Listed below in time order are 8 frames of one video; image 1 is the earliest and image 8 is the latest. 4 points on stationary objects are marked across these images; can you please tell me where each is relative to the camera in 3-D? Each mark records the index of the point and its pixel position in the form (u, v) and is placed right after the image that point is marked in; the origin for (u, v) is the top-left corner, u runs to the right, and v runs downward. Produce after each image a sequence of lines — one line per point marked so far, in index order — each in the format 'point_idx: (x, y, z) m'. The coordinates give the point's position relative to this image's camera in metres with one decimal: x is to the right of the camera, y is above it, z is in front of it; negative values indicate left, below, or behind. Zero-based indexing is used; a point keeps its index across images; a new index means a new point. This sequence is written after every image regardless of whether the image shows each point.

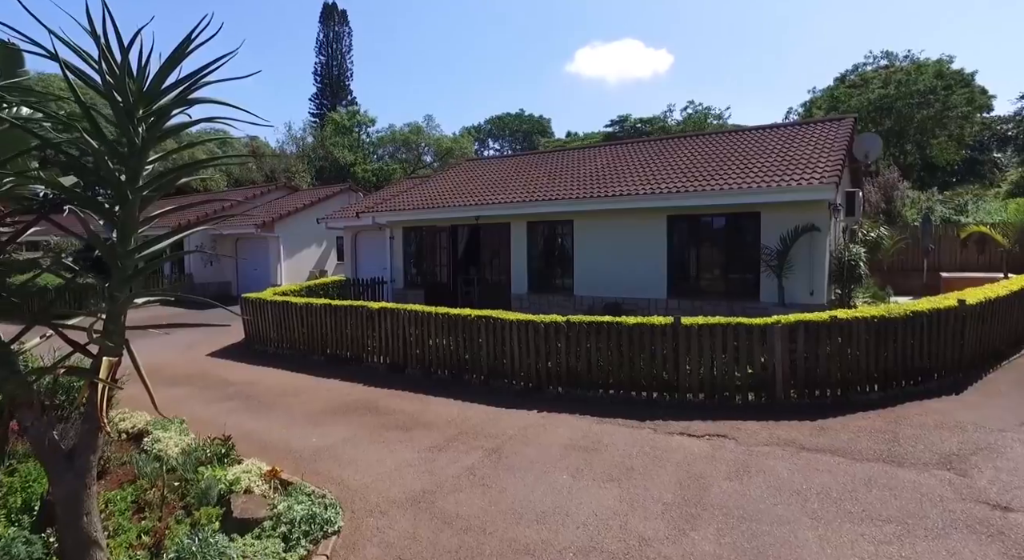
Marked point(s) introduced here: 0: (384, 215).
0: (-3.4, +1.7, +15.1) m
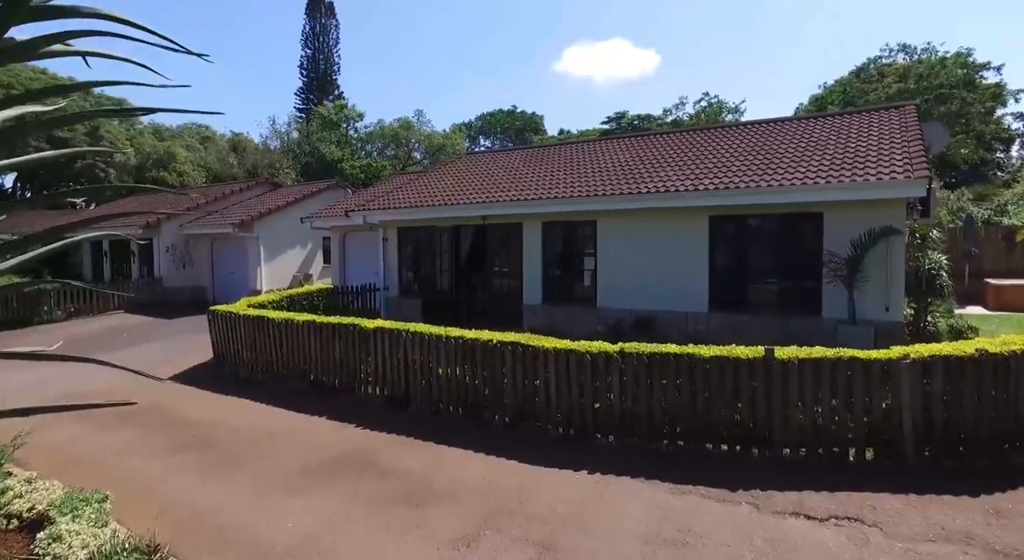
0: (-3.2, +1.5, +13.4) m
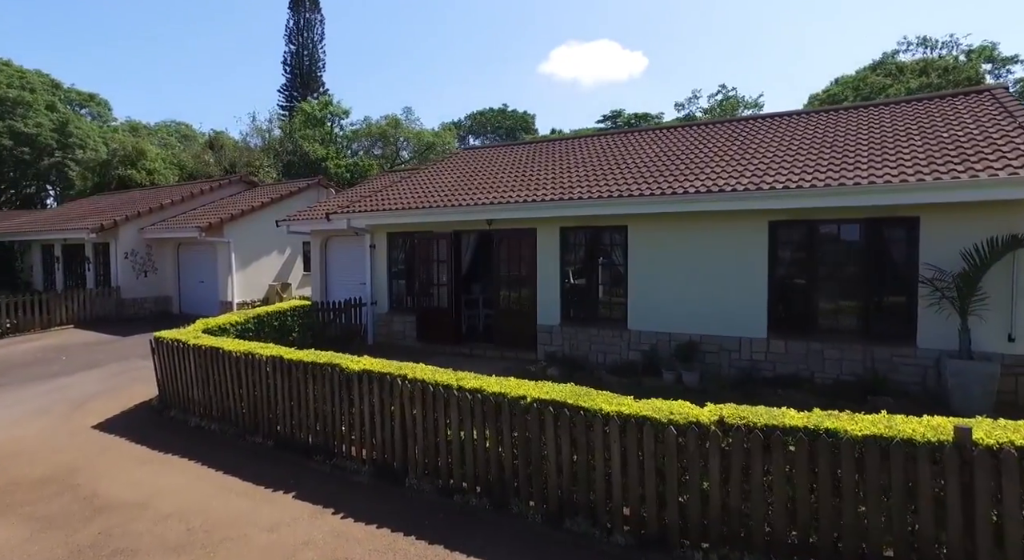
0: (-3.1, +1.3, +11.5) m
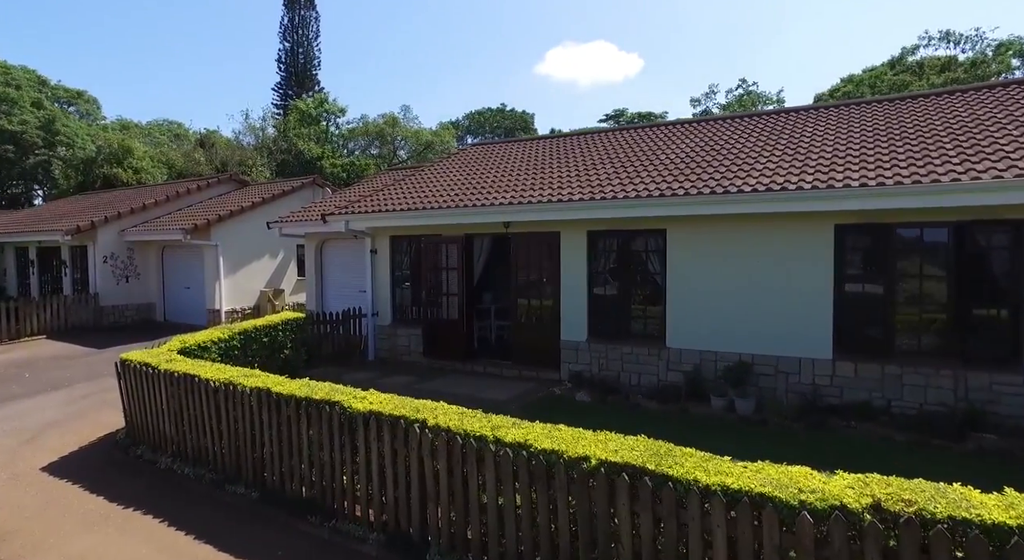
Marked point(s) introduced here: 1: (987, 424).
0: (-2.8, +1.1, +10.4) m
1: (+5.1, -1.5, +6.1) m
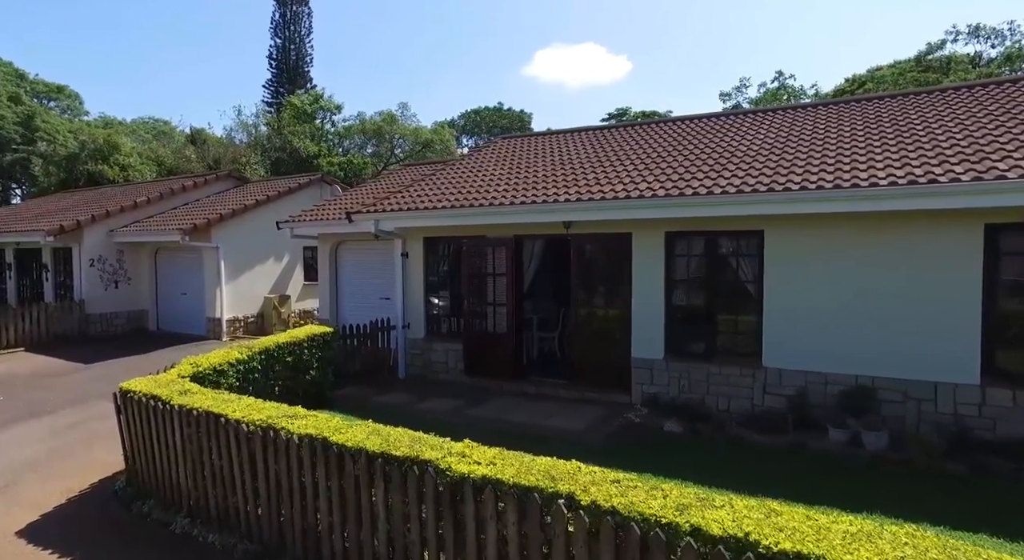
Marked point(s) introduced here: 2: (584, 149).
0: (-1.9, +1.0, +9.1) m
1: (+6.1, -1.6, +5.0) m
2: (+1.6, +2.7, +12.0) m
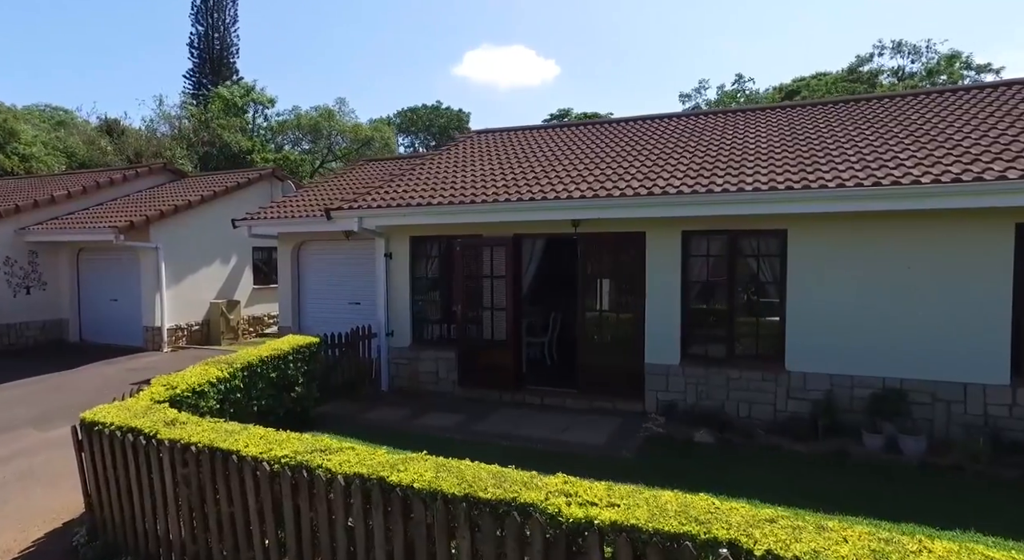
0: (-1.9, +0.9, +8.3) m
1: (+6.5, -1.6, +5.1) m
2: (+1.1, +2.7, +11.6) m
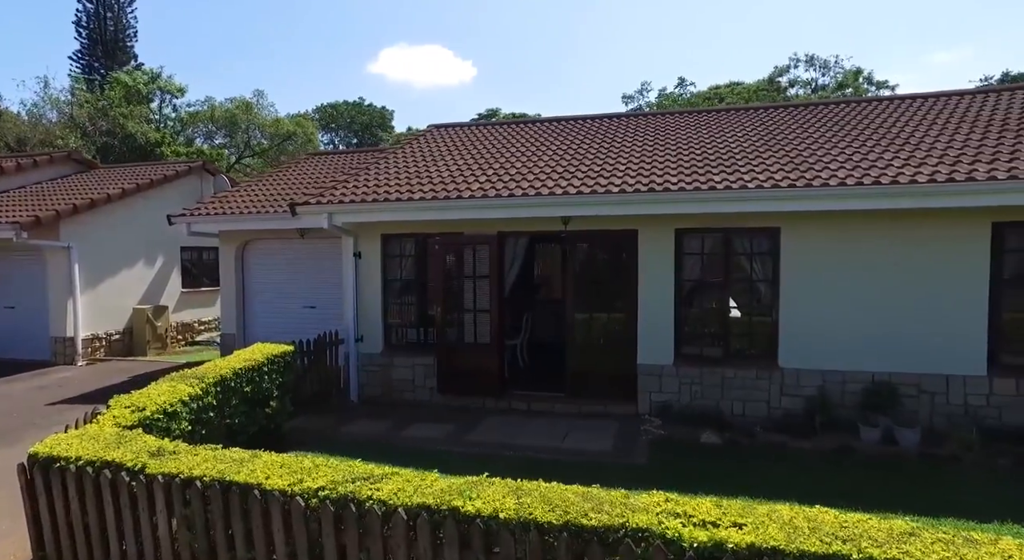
0: (-2.2, +0.9, +7.6) m
1: (+6.6, -1.6, +5.6) m
2: (+0.4, +2.7, +11.3) m
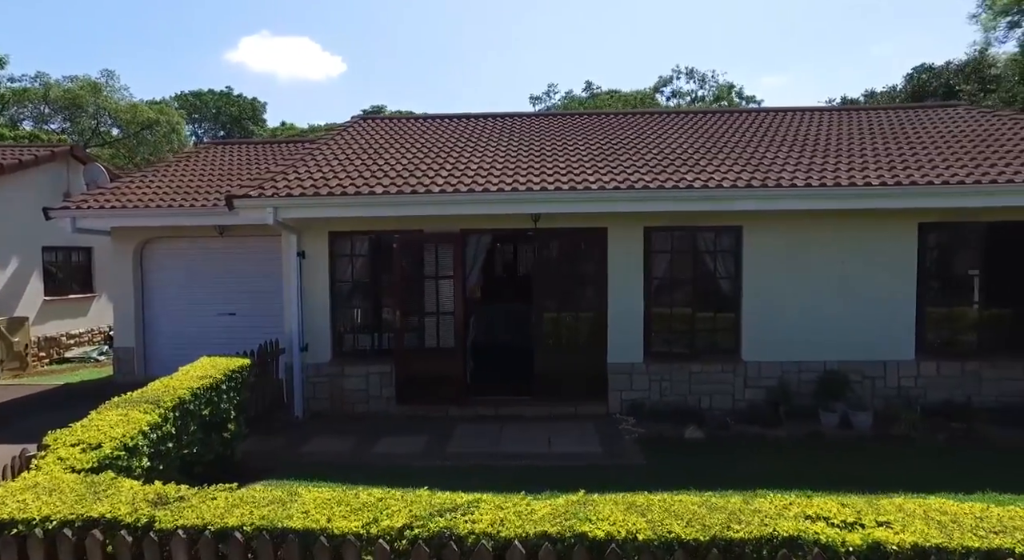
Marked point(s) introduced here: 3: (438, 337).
0: (-2.5, +0.9, +6.7) m
1: (+6.5, -1.5, +6.7) m
2: (-0.8, +2.7, +10.9) m
3: (-1.0, -0.7, +7.3) m
